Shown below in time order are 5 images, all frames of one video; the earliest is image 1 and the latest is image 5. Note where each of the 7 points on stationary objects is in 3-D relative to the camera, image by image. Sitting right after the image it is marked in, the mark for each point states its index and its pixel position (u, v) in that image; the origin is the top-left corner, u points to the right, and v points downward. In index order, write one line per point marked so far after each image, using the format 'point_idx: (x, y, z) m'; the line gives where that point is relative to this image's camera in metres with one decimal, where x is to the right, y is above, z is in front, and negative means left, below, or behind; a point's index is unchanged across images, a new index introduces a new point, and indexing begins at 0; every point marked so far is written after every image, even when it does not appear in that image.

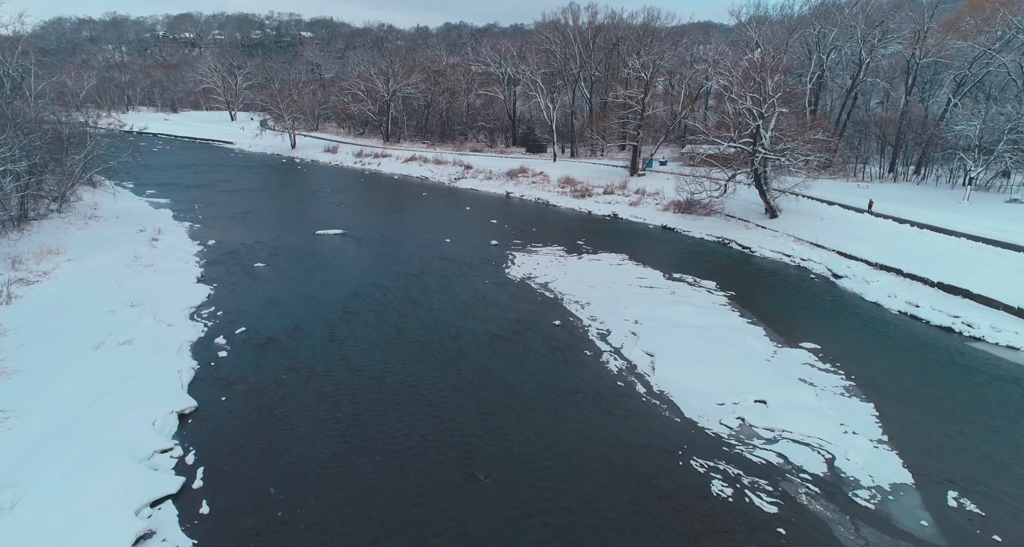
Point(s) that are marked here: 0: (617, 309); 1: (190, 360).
0: (+2.7, -0.9, +14.5) m
1: (-6.4, -1.7, +11.2) m
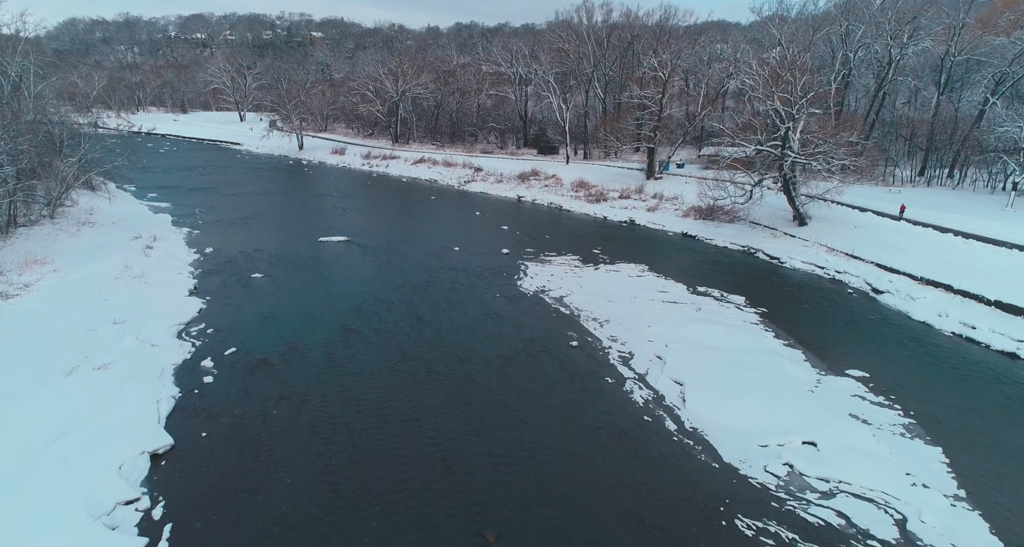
0: (+3.0, -1.3, +13.4) m
1: (-6.1, -2.0, +10.2) m
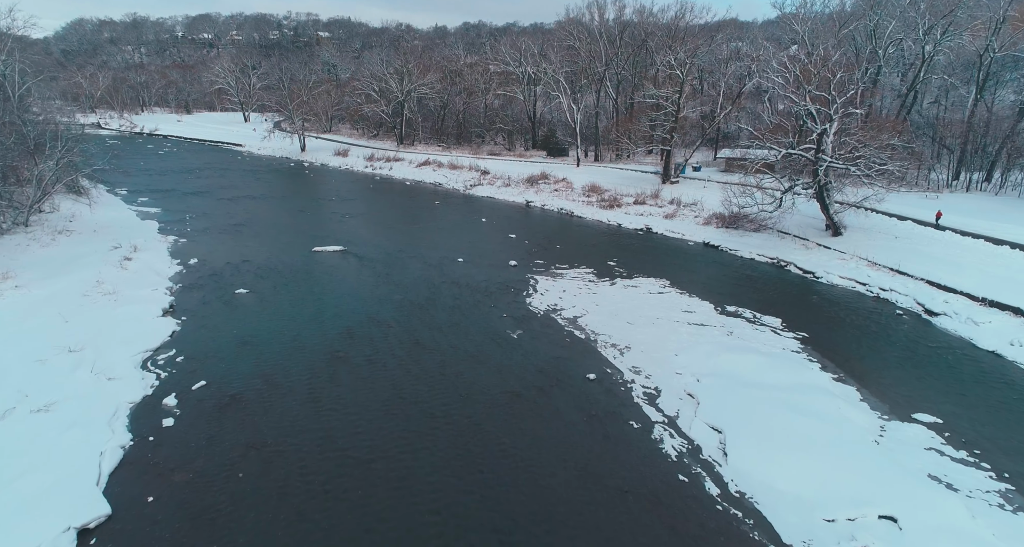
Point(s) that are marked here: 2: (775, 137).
0: (+3.2, -1.7, +11.8) m
1: (-6.0, -2.5, +8.7) m
2: (+9.3, +4.8, +19.9) m
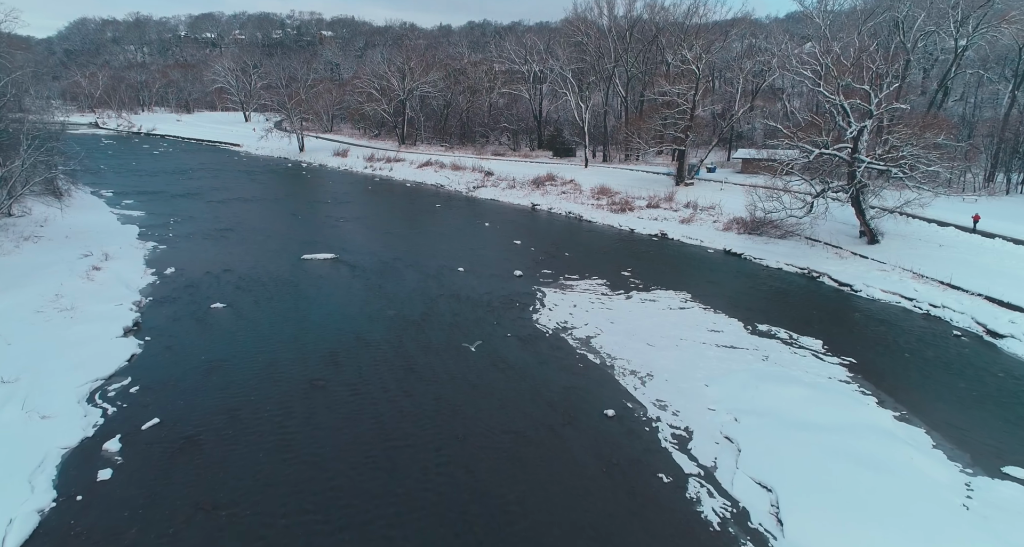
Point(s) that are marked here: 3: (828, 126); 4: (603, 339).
0: (+3.3, -2.1, +10.2) m
1: (-5.9, -2.8, +7.2) m
2: (+9.4, +4.4, +18.3) m
3: (+10.4, +4.9, +18.8) m
4: (+2.0, -1.4, +12.3) m
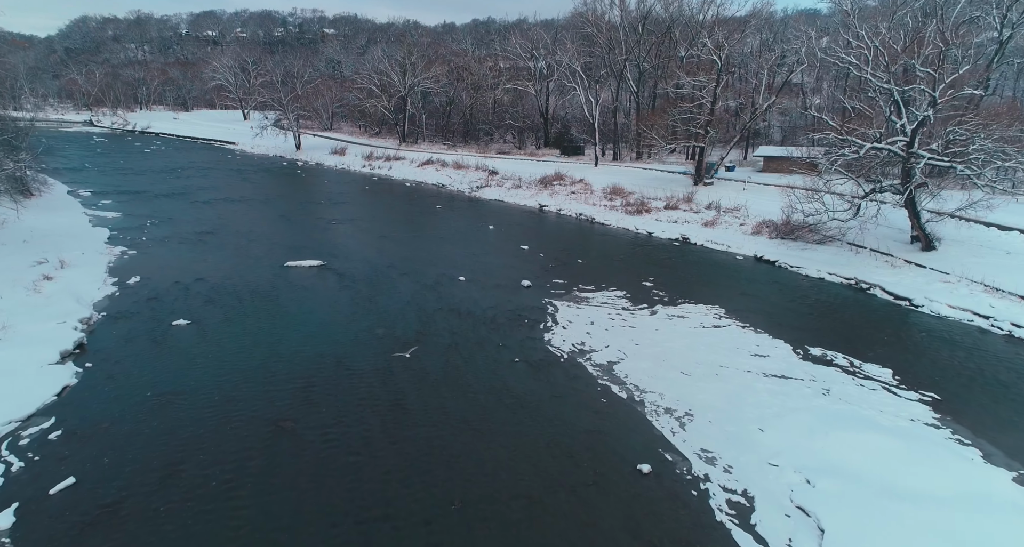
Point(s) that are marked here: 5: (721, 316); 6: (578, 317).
0: (+3.4, -2.3, +8.2) m
1: (-5.8, -3.0, +5.3) m
2: (+9.7, +4.2, +16.3) m
3: (+10.7, +4.6, +16.8) m
4: (+2.2, -1.7, +10.4) m
5: (+4.7, -1.0, +12.7) m
6: (+1.5, -1.0, +12.5) m
